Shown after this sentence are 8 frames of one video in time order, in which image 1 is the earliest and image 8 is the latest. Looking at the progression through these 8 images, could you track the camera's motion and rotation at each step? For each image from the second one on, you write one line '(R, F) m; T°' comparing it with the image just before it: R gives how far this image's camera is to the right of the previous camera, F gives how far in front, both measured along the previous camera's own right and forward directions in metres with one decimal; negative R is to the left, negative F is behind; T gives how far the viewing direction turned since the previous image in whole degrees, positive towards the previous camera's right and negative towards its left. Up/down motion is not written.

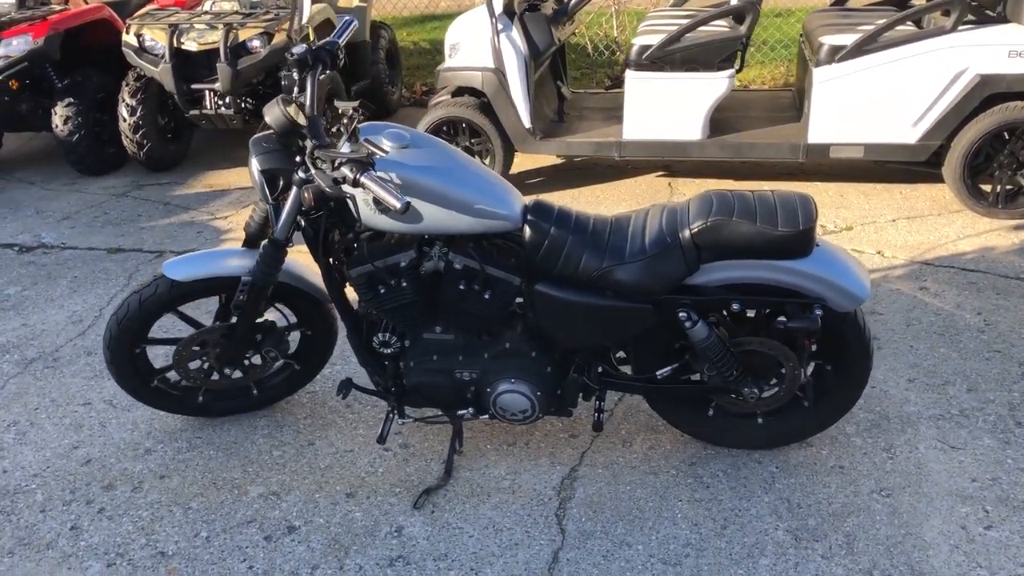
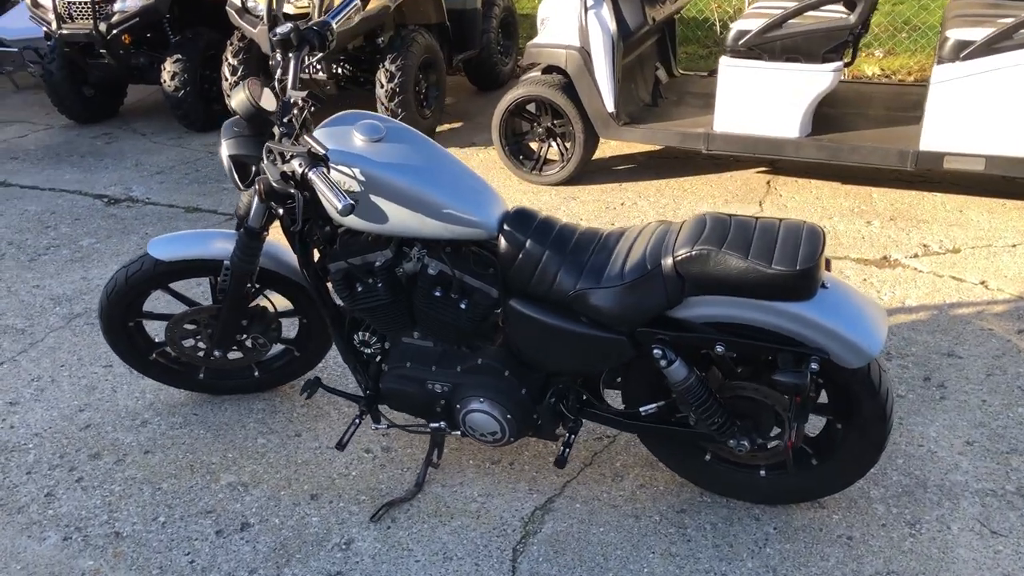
(+0.5, +0.3) m; -10°
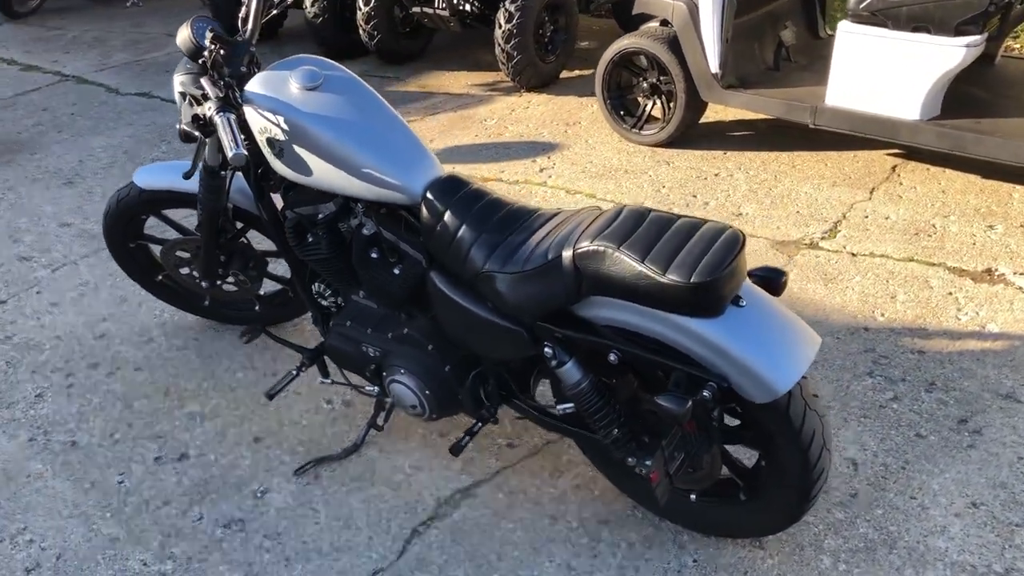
(+0.7, +0.3) m; -13°
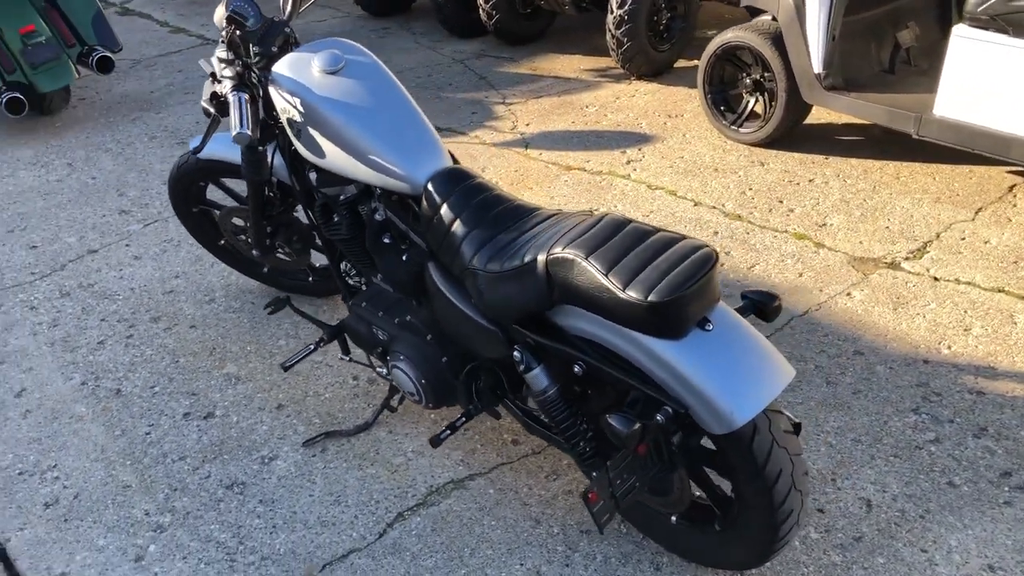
(+0.4, +0.1) m; -9°
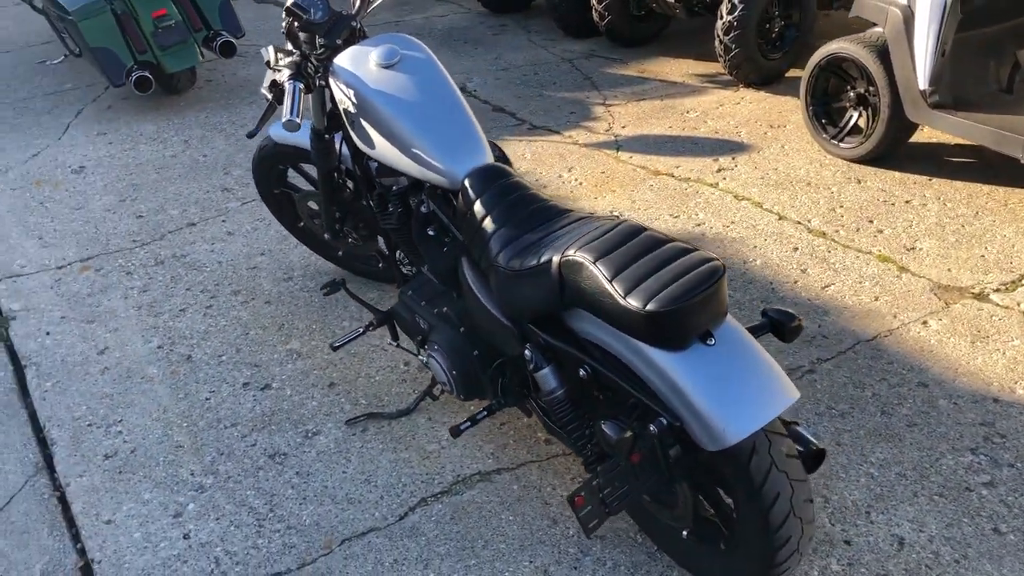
(+0.2, 0.0) m; -8°
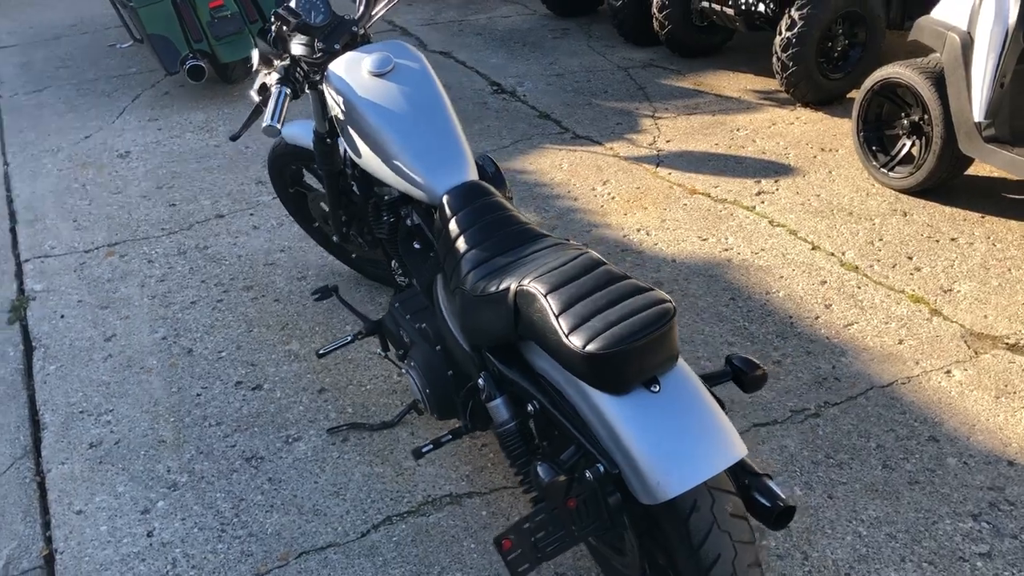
(+0.3, +0.1) m; -5°
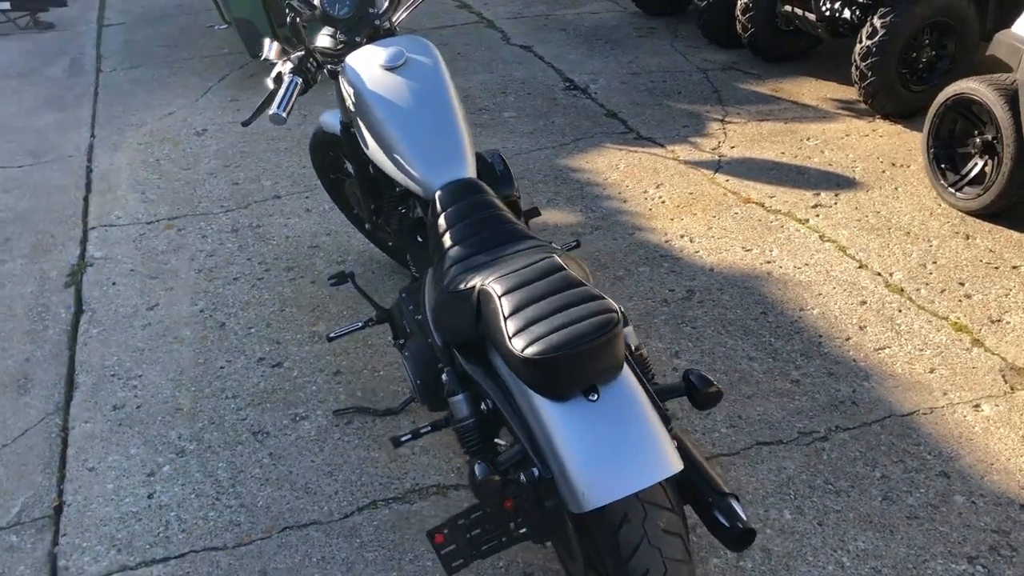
(+0.3, 0.0) m; -7°
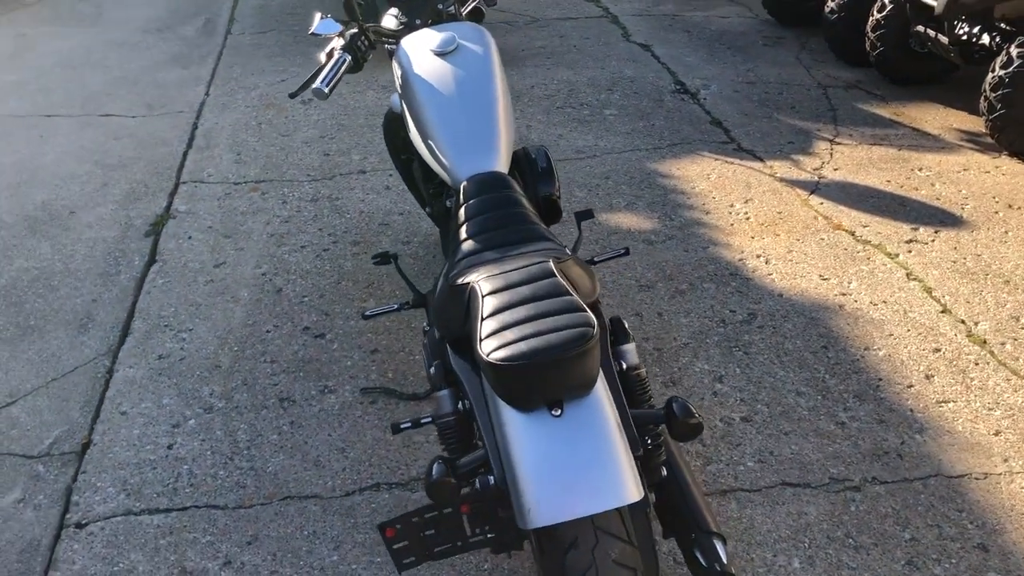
(+0.3, +0.1) m; -8°
